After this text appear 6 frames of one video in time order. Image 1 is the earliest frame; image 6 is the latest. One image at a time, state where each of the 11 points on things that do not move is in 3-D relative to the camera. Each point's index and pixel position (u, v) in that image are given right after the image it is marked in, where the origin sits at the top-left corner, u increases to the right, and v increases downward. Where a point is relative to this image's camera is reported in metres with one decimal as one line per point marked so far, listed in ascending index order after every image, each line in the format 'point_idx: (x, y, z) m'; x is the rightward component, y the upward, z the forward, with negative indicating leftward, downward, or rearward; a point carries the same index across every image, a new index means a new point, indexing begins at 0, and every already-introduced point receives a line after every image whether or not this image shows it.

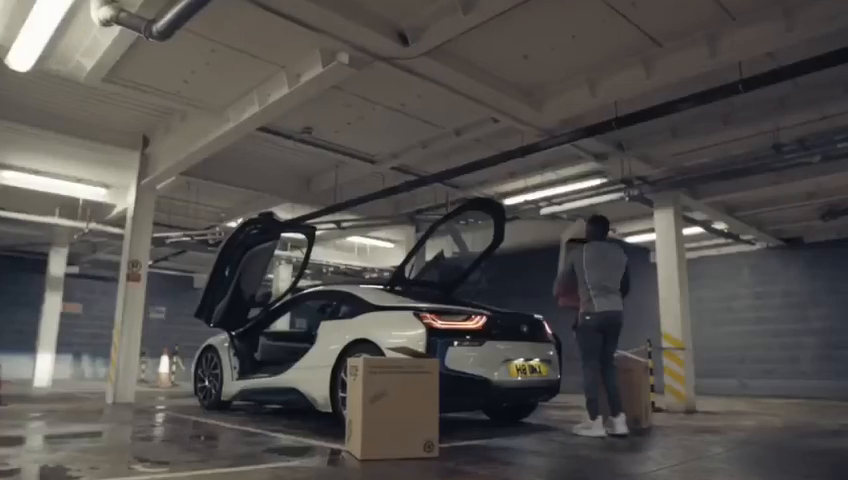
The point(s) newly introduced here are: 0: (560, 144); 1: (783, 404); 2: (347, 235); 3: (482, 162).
0: (+1.4, +1.0, +6.3) m
1: (+5.2, -2.4, +9.0) m
2: (-1.6, +0.1, +12.5) m
3: (+0.6, +0.9, +6.9) m
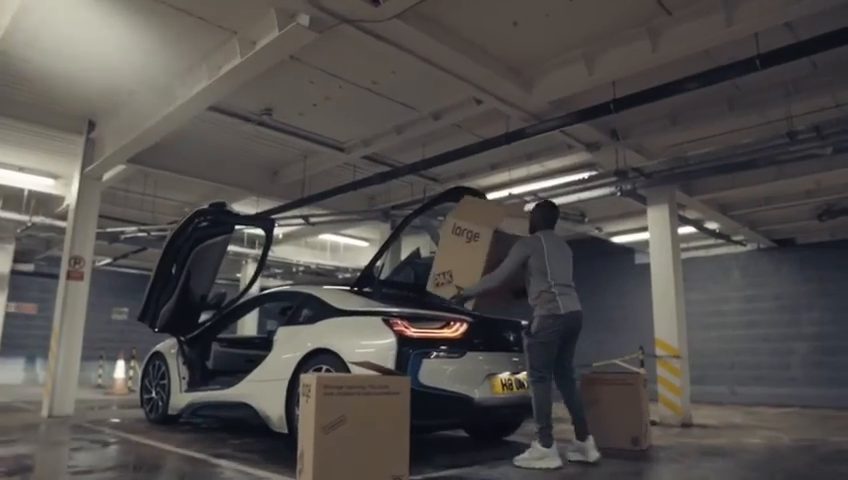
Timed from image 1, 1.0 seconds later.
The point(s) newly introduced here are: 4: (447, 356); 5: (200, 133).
0: (+1.1, +1.0, +5.6) m
1: (+4.8, -2.4, +8.5) m
2: (-2.0, +0.2, +11.7) m
3: (+0.4, +0.9, +6.3) m
4: (+0.1, -0.7, +4.0) m
5: (-2.7, +1.3, +7.4) m
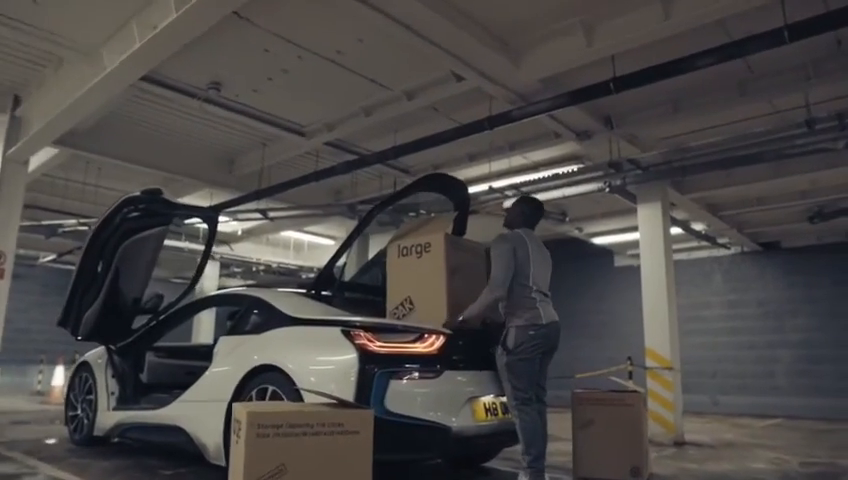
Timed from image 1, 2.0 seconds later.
0: (+0.9, +1.0, +4.9) m
1: (+4.4, -2.4, +8.0) m
2: (-2.5, +0.2, +10.9) m
3: (+0.1, +0.9, +5.5) m
4: (0.0, -0.7, +3.2) m
5: (-3.0, +1.3, +6.5) m
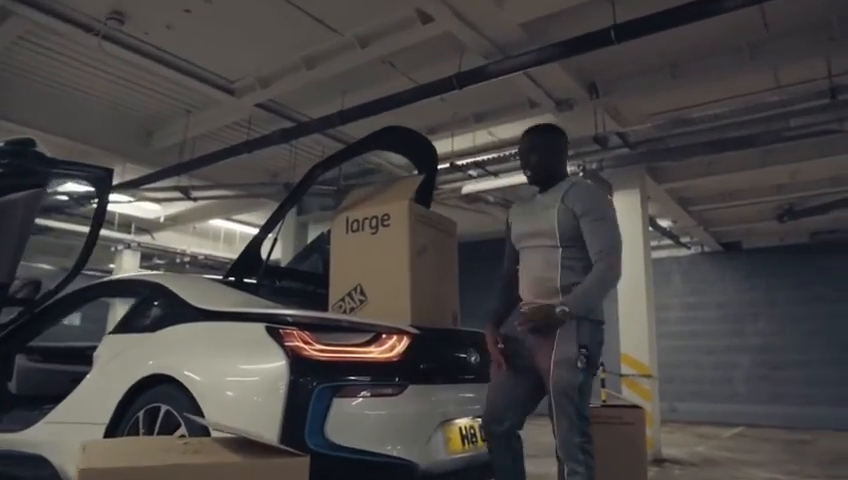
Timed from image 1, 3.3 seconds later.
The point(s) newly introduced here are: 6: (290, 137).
0: (+0.6, +1.1, +4.1) m
1: (+3.8, -2.4, +7.4) m
2: (-3.4, +0.4, +9.7) m
3: (-0.2, +1.1, +4.6) m
4: (-0.2, -0.6, +2.3) m
5: (-3.4, +1.5, +5.3) m
6: (-1.2, +0.9, +5.4) m
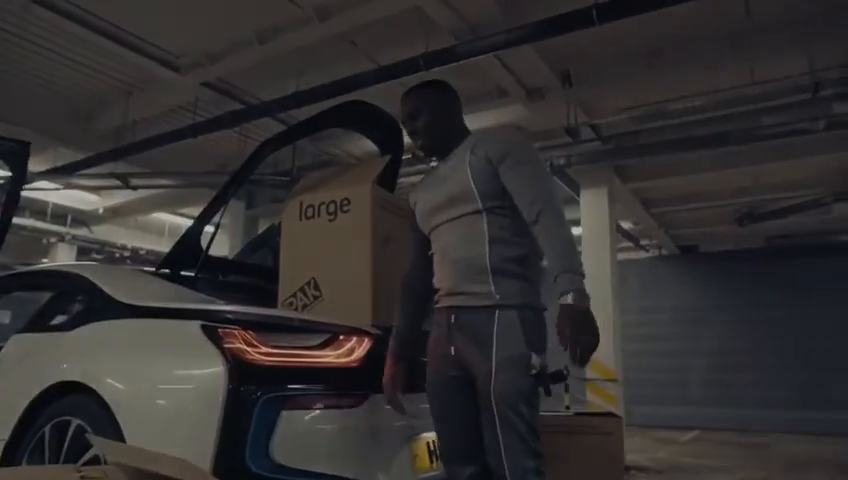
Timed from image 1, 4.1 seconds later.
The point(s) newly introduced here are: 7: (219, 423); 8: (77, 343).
0: (+0.4, +1.2, +3.8) m
1: (+3.2, -2.4, +7.3) m
2: (-4.0, +0.5, +9.1) m
3: (-0.5, +1.1, +4.3) m
4: (-0.3, -0.5, +1.9) m
5: (-3.7, +1.6, +4.7) m
6: (-1.5, +1.0, +5.0) m
7: (-0.6, -0.5, +1.8) m
8: (-1.3, -0.4, +2.3) m
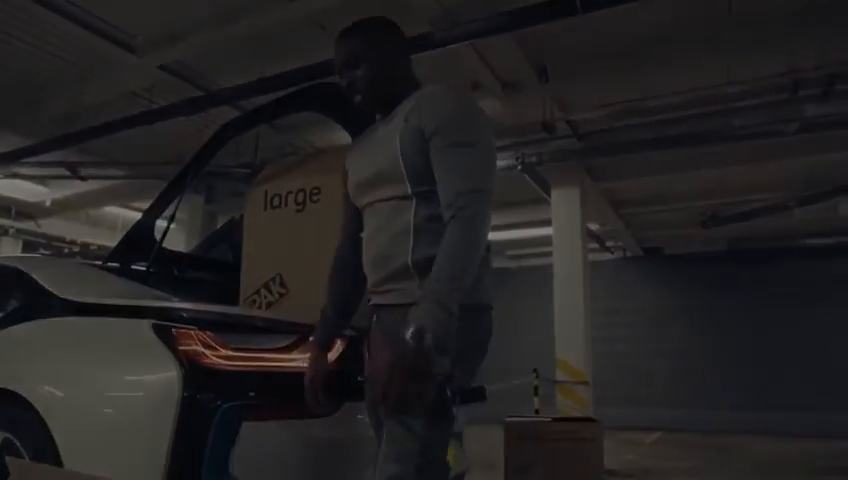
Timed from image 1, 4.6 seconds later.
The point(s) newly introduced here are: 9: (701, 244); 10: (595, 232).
0: (+0.3, +1.2, +3.6) m
1: (+2.8, -2.4, +7.3) m
2: (-4.5, +0.6, +8.6) m
3: (-0.6, +1.1, +4.0) m
4: (-0.3, -0.5, +1.7) m
5: (-3.9, +1.7, +4.3) m
6: (-1.7, +1.0, +4.7) m
7: (-0.7, -0.5, +1.6) m
8: (-1.4, -0.3, +2.1) m
9: (+4.4, -0.1, +9.9) m
10: (+2.4, +0.1, +8.9) m
